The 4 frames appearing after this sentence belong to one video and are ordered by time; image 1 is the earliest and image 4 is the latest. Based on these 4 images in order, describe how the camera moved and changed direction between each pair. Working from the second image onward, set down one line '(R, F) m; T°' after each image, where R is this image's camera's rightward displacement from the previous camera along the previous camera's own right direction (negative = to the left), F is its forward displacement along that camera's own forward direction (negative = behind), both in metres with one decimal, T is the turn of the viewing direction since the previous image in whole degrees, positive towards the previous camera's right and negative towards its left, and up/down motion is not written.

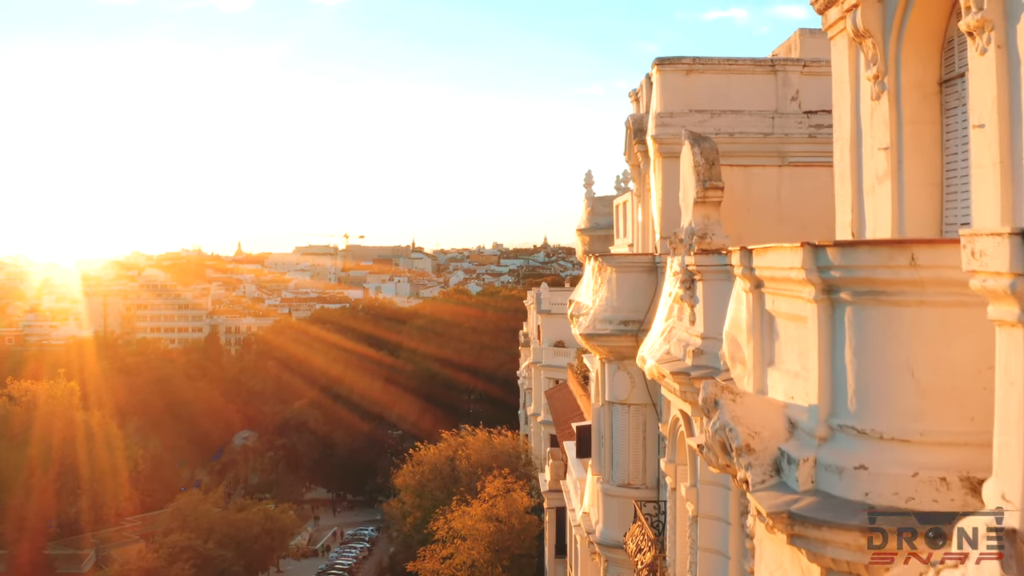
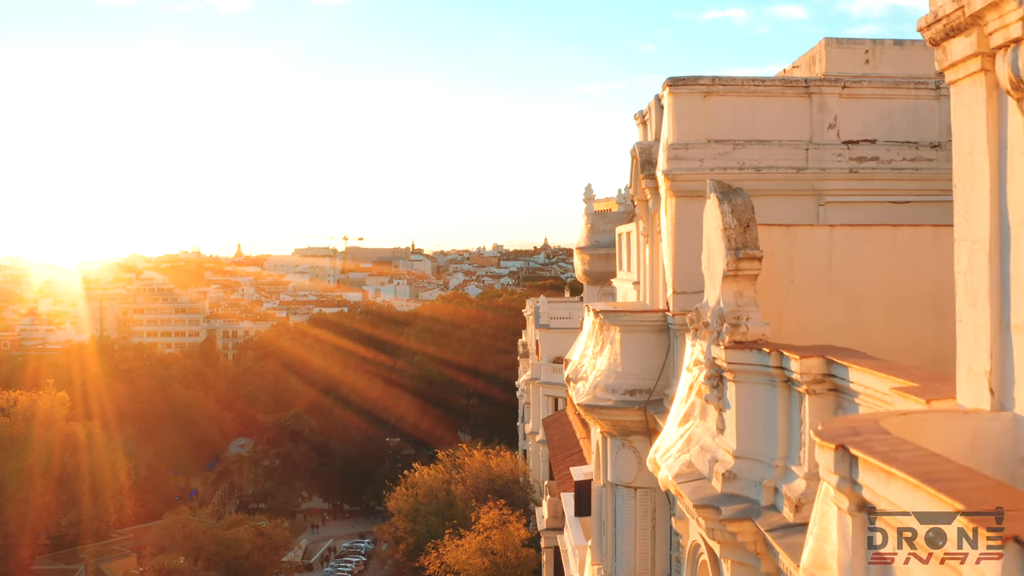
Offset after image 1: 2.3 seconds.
(+0.2, +1.6) m; 0°
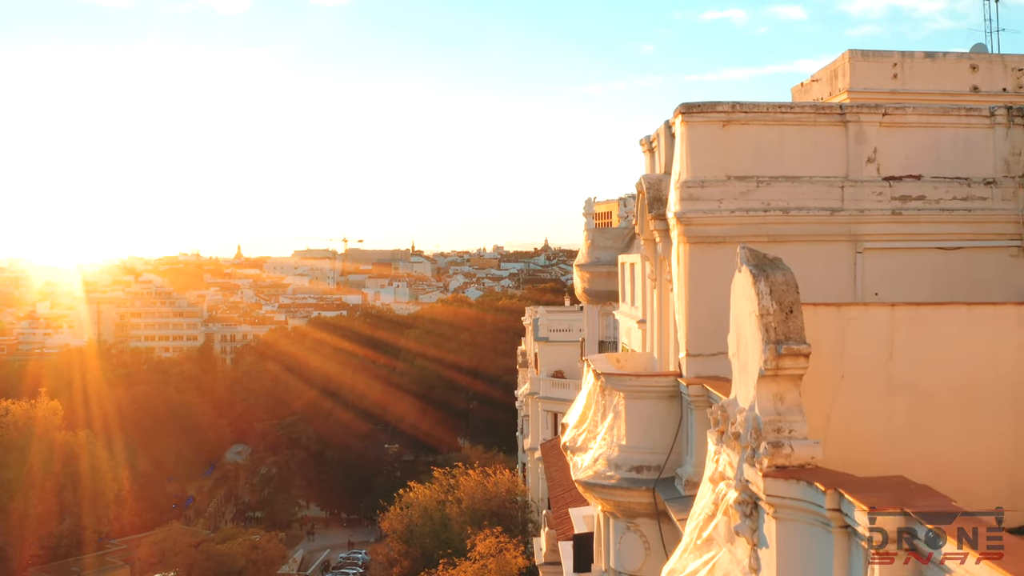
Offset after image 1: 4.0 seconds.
(+0.1, +1.2) m; 0°
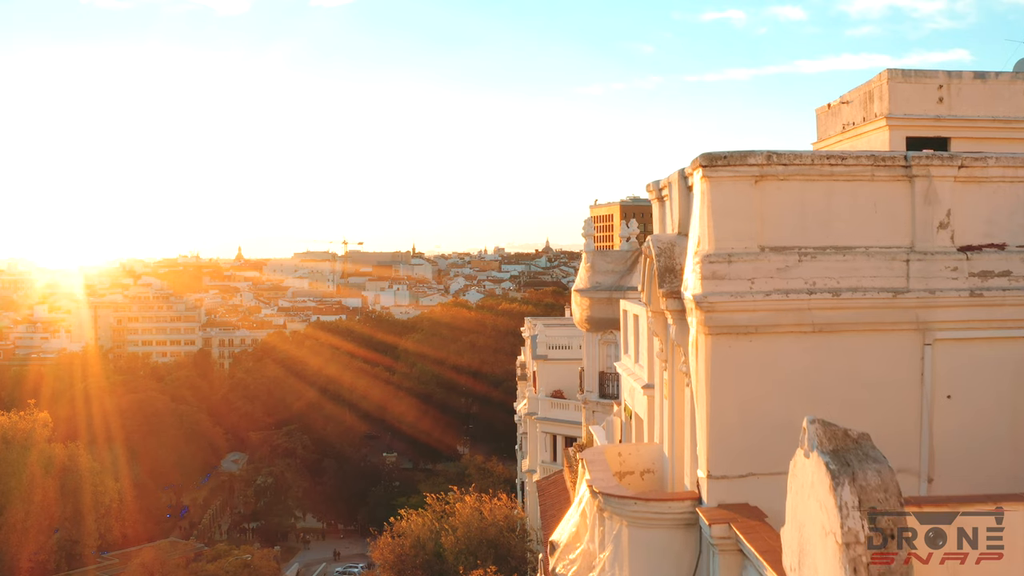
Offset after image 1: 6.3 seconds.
(+0.2, +1.6) m; 0°
